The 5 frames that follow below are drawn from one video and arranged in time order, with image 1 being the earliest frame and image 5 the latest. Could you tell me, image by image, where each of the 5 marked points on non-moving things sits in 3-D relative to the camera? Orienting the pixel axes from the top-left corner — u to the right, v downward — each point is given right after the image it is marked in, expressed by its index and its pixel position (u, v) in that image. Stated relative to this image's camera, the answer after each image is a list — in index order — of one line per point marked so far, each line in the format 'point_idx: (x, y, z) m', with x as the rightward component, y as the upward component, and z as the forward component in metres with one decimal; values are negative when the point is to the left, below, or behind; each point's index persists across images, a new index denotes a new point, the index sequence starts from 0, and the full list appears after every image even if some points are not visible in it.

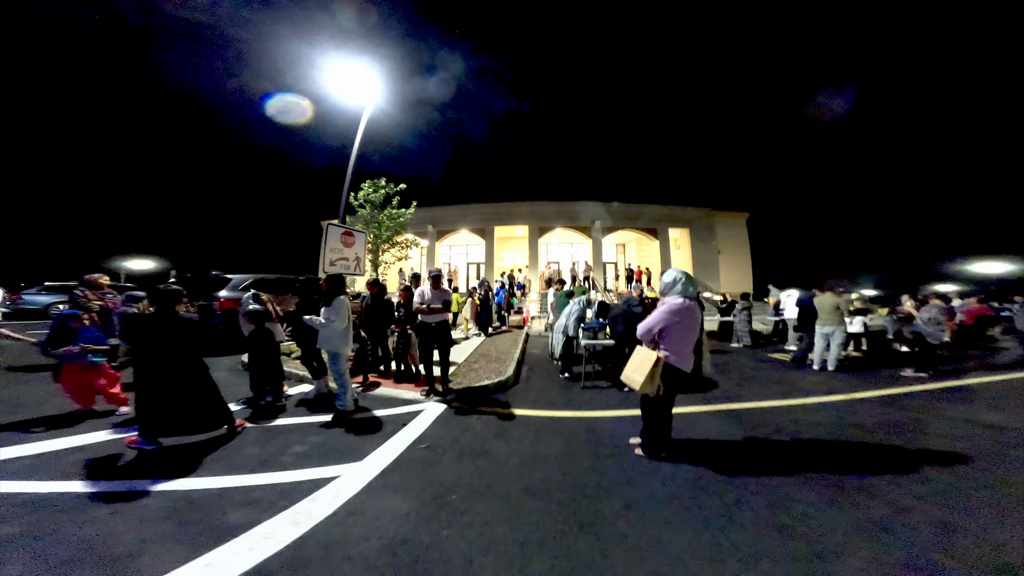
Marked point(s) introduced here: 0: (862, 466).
0: (+3.1, -1.6, +3.2) m
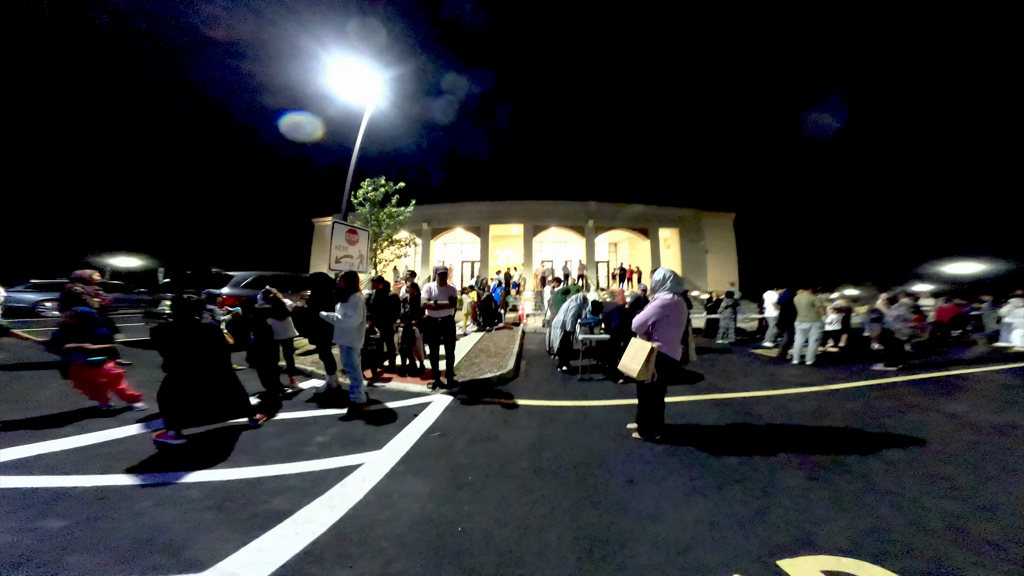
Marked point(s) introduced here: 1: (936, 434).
0: (+3.2, -1.6, +3.6) m
1: (+4.7, -1.6, +4.0) m
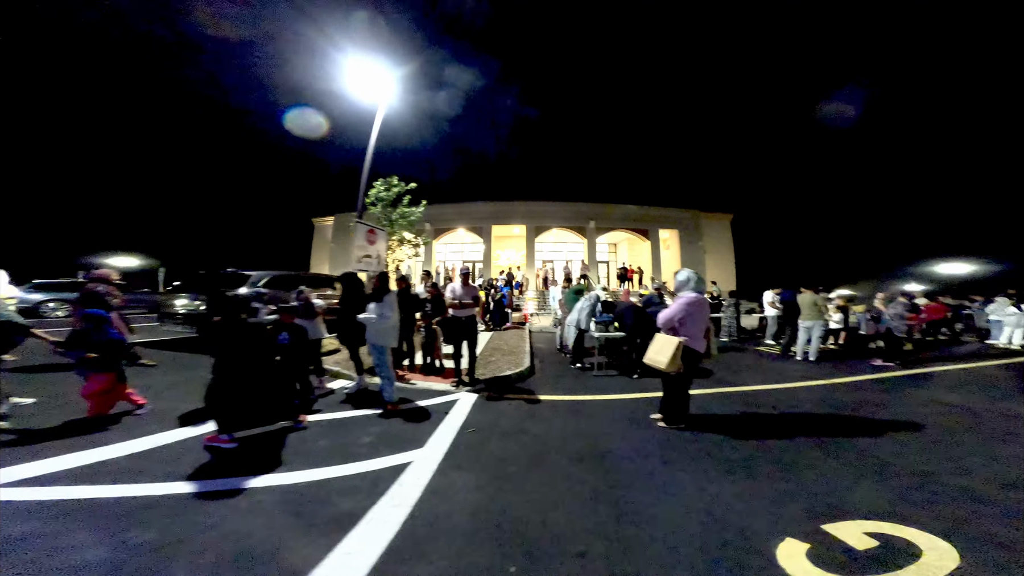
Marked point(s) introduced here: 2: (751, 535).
0: (+3.5, -1.5, +3.9) m
1: (+5.0, -1.6, +4.3) m
2: (+1.5, -1.5, +2.2) m
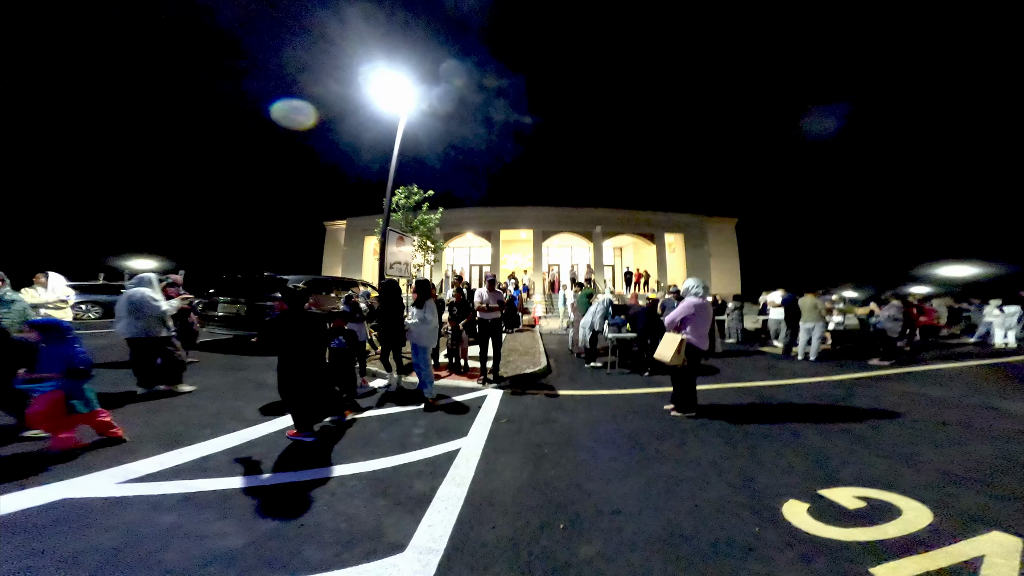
0: (+3.9, -1.6, +4.3) m
1: (+5.4, -1.6, +4.7) m
2: (+1.9, -1.6, +2.7) m
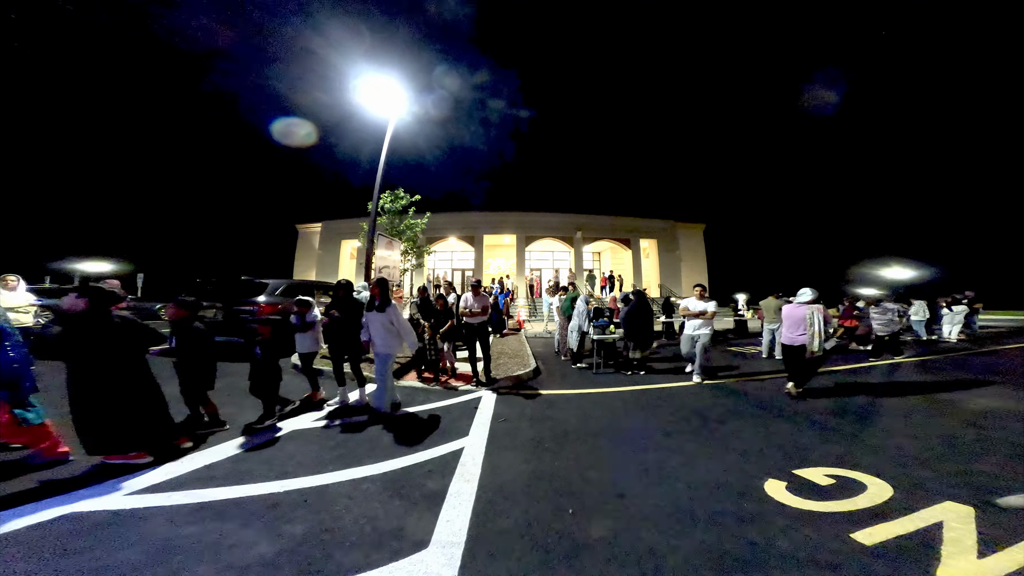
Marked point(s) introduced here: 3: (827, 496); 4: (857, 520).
0: (+3.8, -1.6, +4.8) m
1: (+5.3, -1.6, +5.3) m
2: (+1.9, -1.6, +3.0) m
3: (+2.4, -1.6, +2.8) m
4: (+2.3, -1.5, +2.5) m
